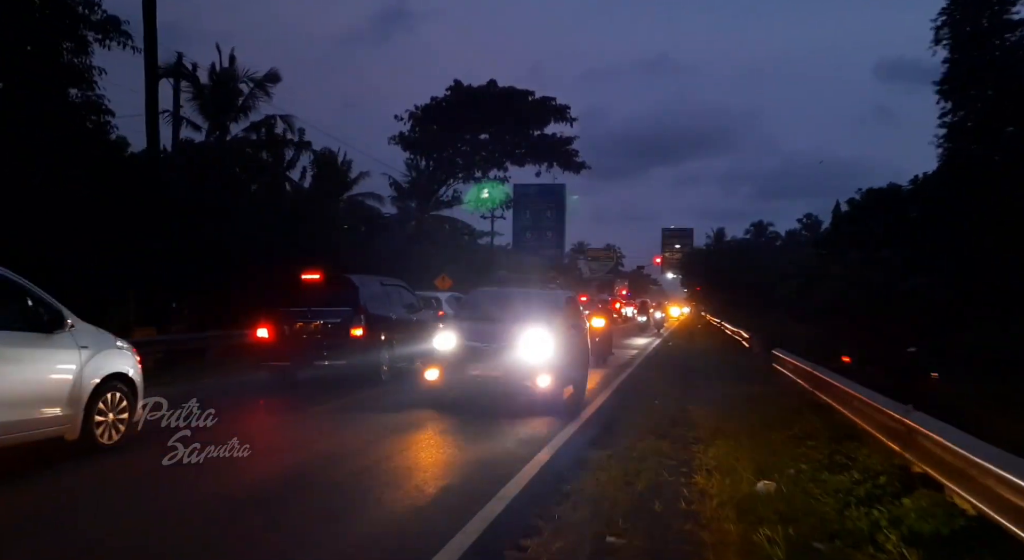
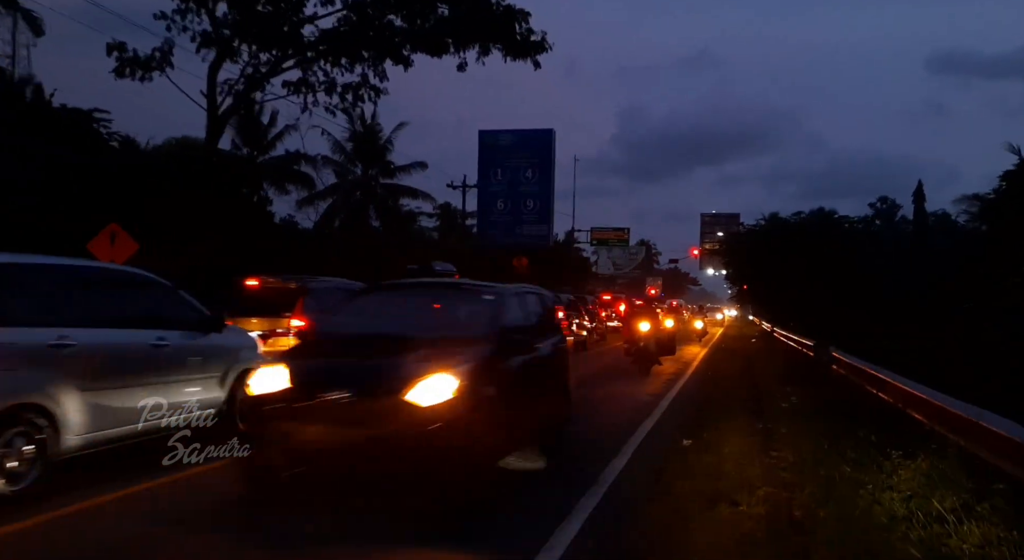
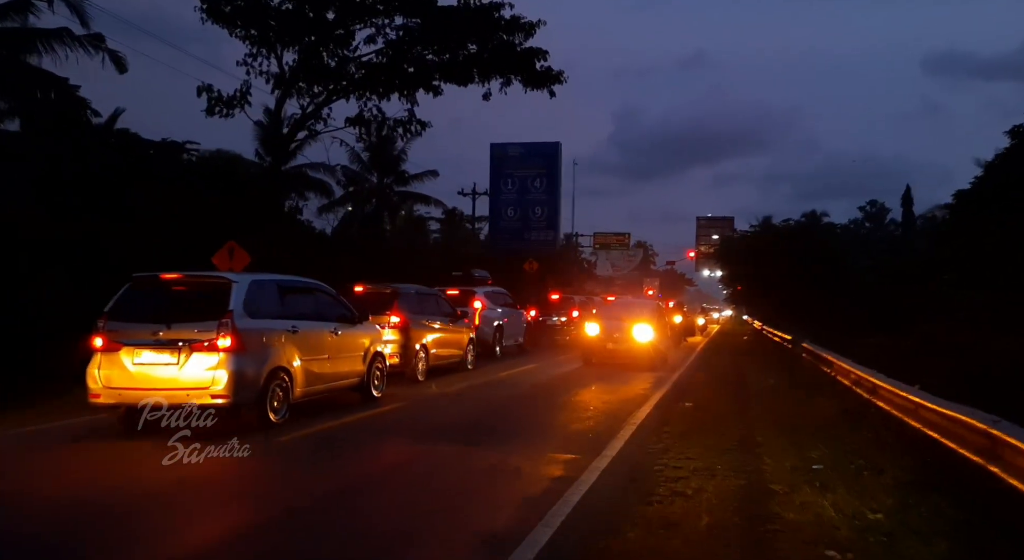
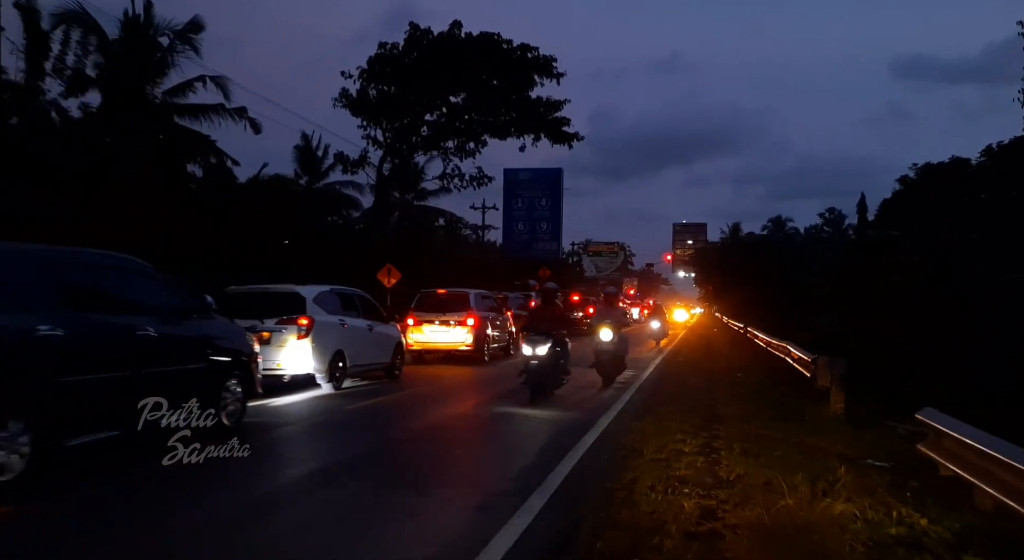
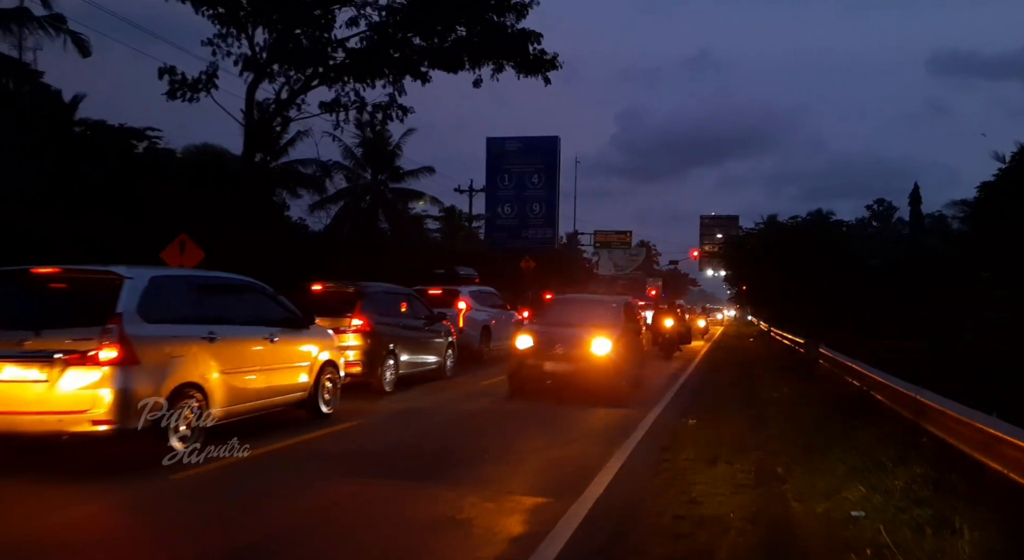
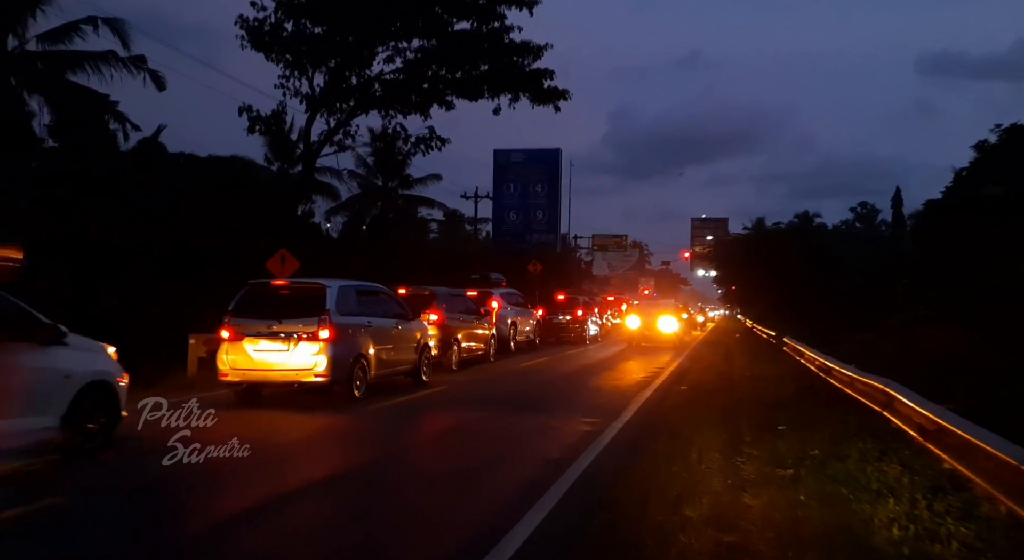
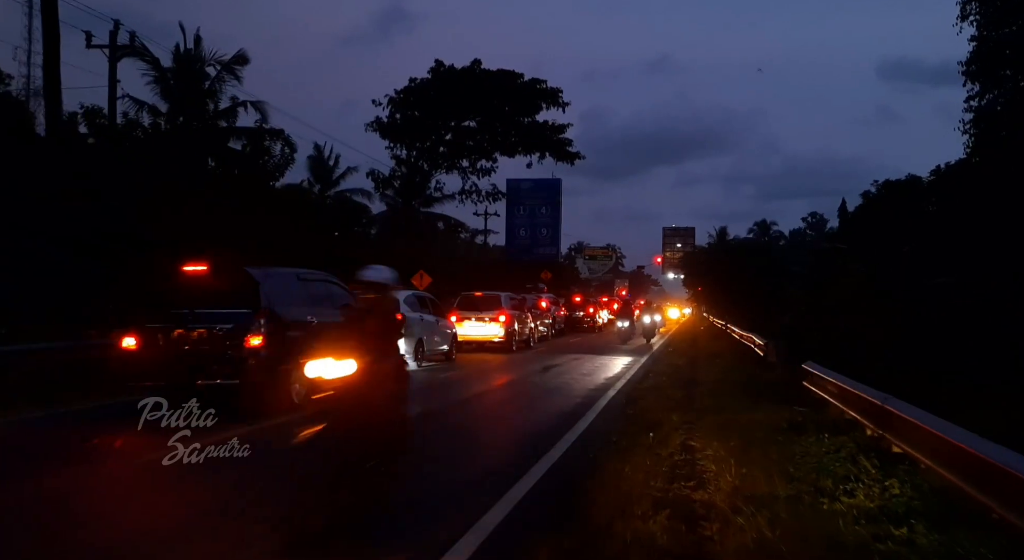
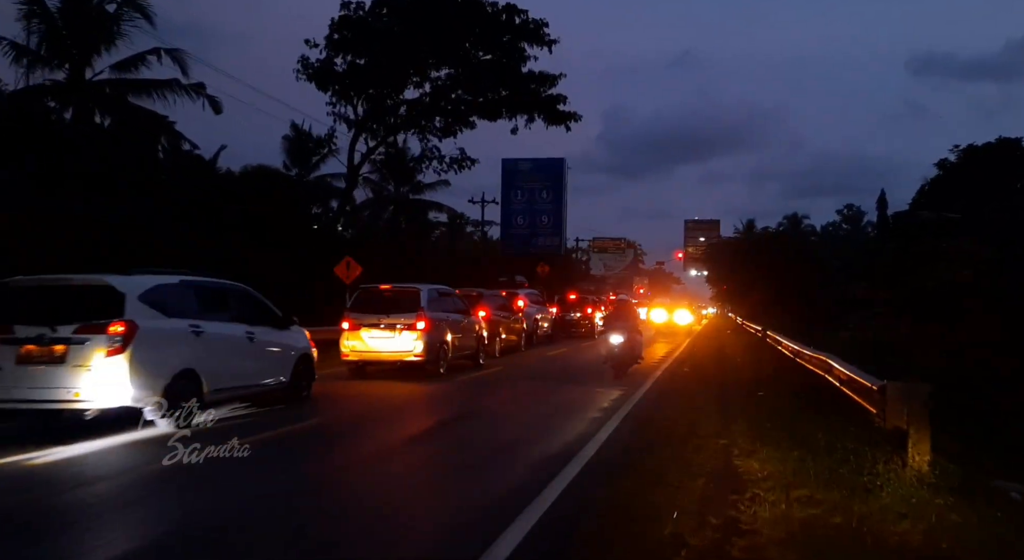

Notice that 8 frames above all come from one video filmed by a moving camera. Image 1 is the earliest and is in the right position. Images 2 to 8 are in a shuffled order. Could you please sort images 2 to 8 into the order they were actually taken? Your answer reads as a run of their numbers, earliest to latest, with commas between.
7, 4, 8, 6, 3, 5, 2
